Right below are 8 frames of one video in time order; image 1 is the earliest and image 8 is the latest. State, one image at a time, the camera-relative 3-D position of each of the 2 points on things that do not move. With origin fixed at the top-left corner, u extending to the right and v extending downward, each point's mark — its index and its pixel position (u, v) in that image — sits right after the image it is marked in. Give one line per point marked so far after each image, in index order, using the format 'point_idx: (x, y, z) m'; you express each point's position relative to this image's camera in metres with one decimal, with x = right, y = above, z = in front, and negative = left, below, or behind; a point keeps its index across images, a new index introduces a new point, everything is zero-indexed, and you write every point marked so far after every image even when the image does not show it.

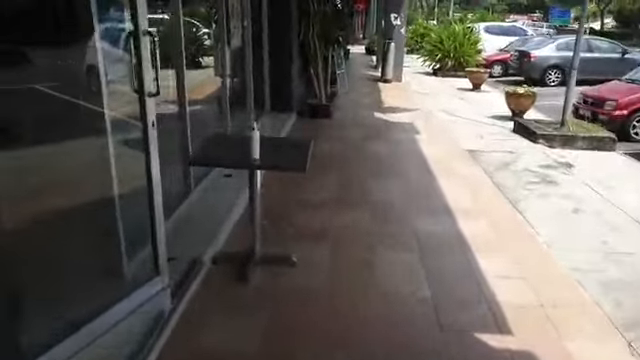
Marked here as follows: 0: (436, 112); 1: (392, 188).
0: (+1.9, +1.1, +8.7) m
1: (+0.5, -0.1, +4.1) m
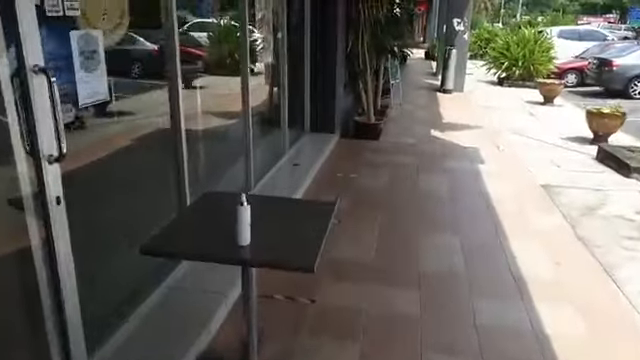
0: (+2.6, +0.7, +7.6) m
1: (+0.8, -0.4, +3.2) m
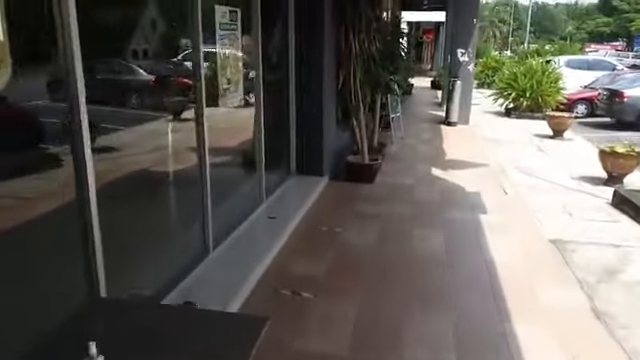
0: (+2.5, +0.1, +7.1) m
1: (+0.6, -0.8, +2.6) m
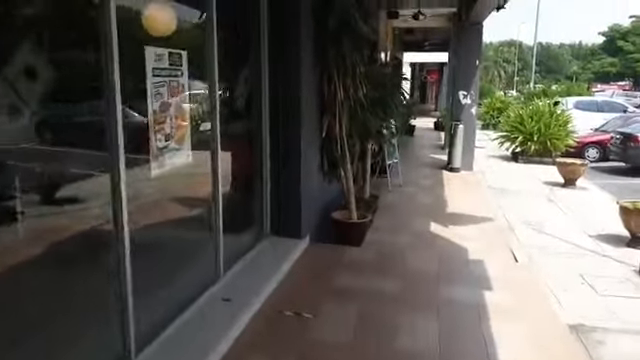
0: (+2.4, -0.6, +6.4) m
1: (+0.4, -1.1, +1.9) m
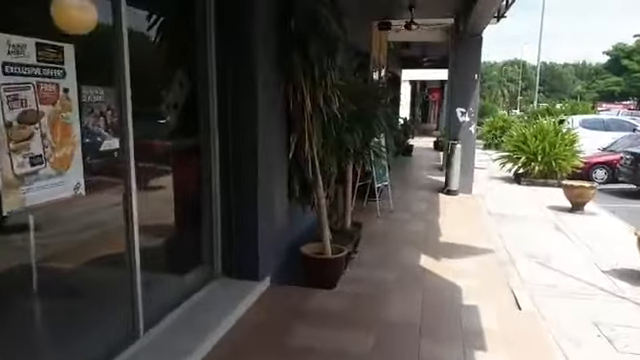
0: (+2.1, -0.8, +5.6) m
1: (0.0, -1.2, +1.1) m
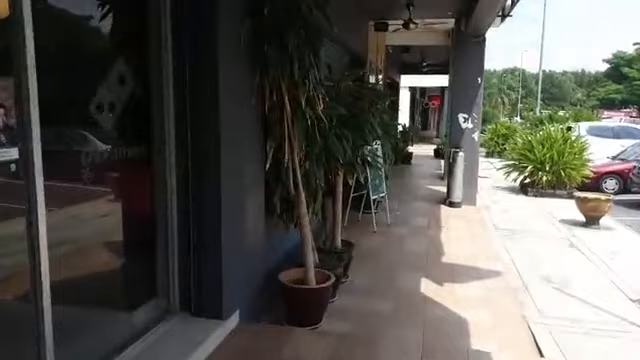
0: (+2.0, -1.0, +4.9) m
1: (-0.1, -1.3, +0.4) m
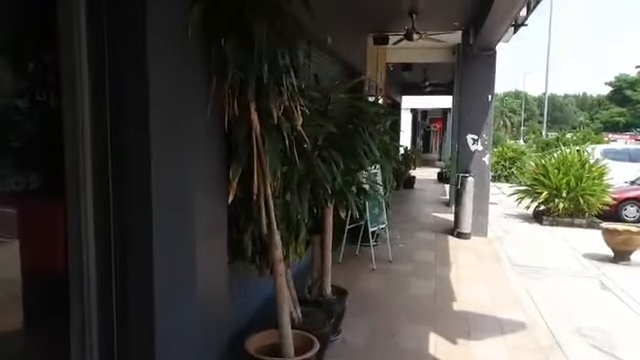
0: (+1.9, -1.2, +4.0) m
1: (-0.2, -1.3, -0.5) m
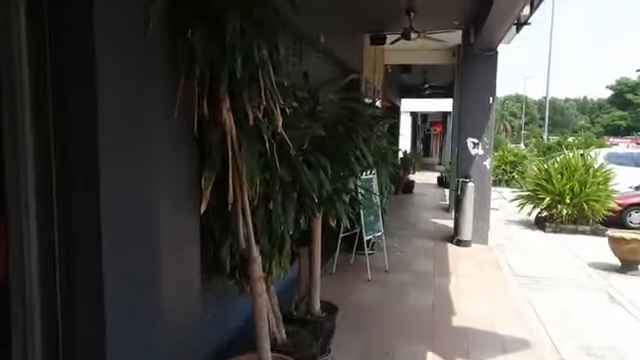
0: (+1.8, -1.3, +3.7) m
1: (-0.3, -1.4, -0.8) m
